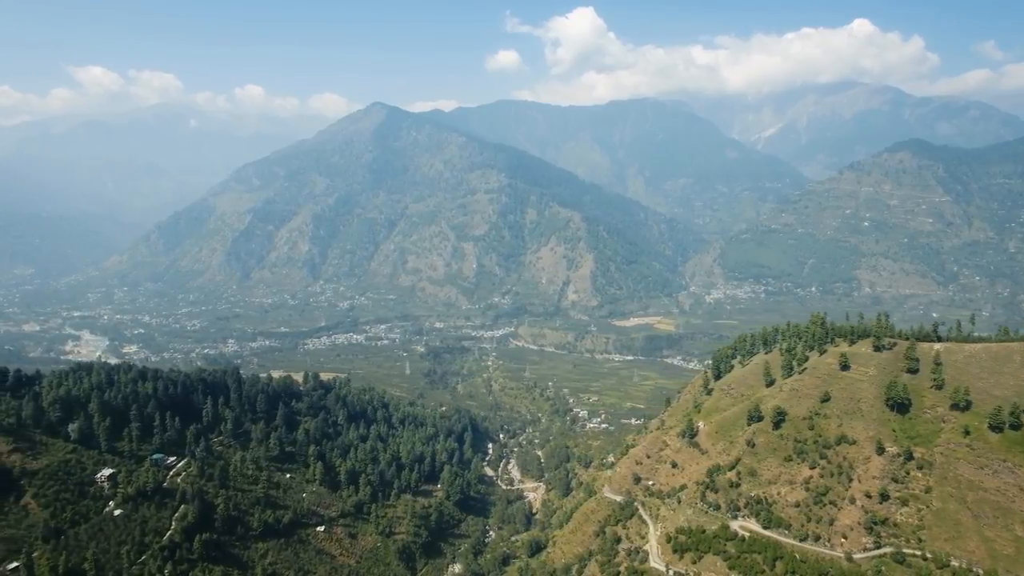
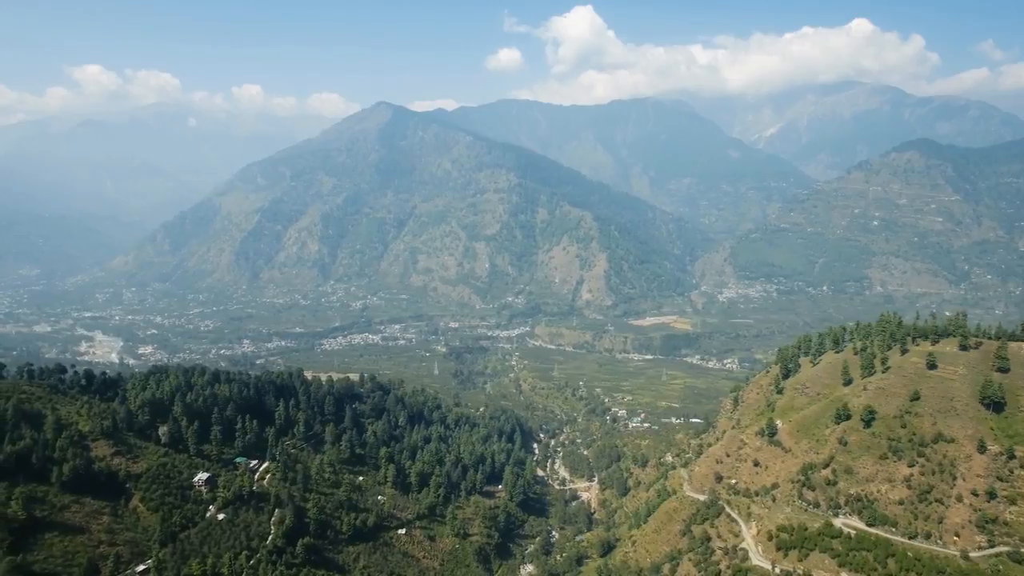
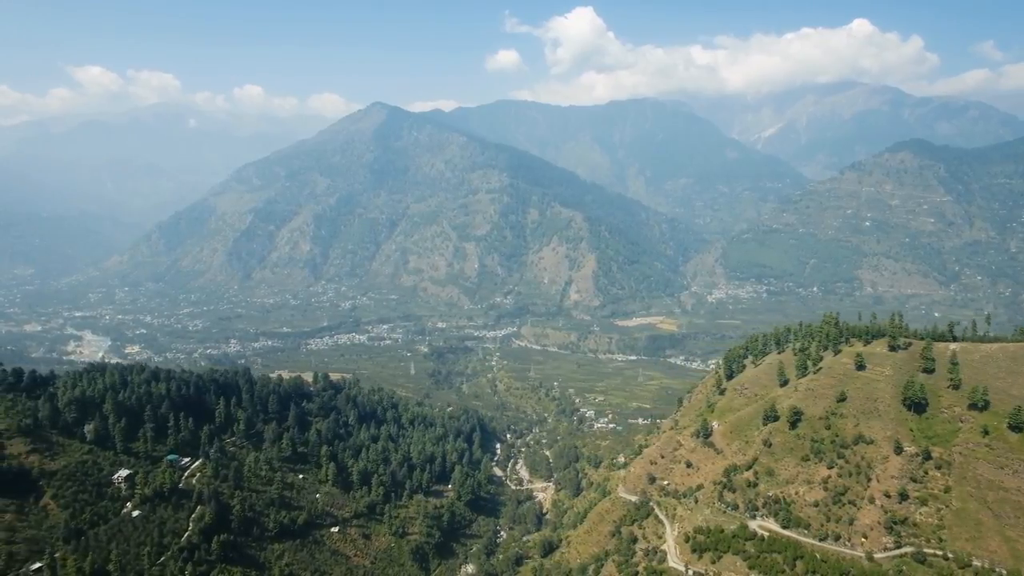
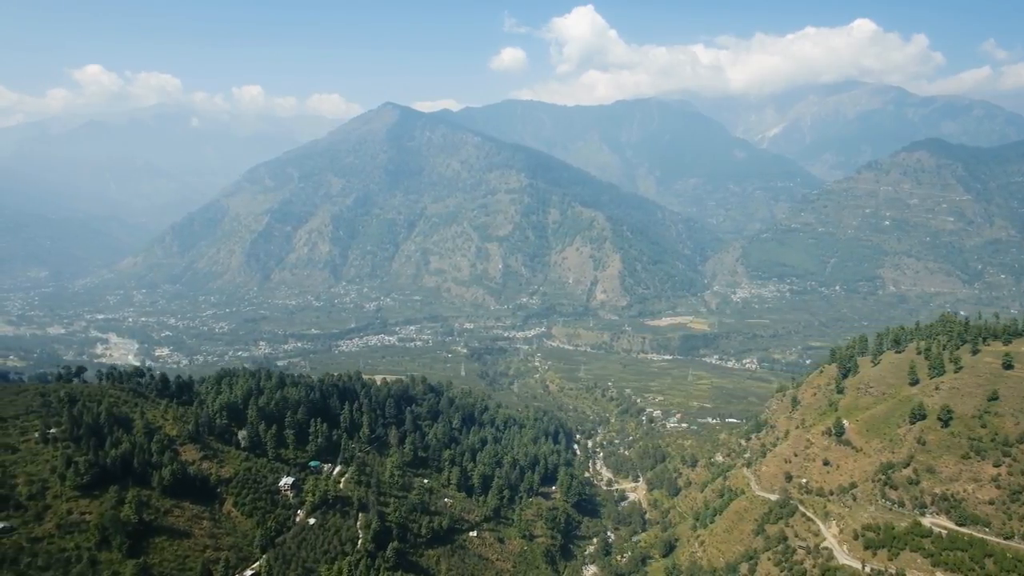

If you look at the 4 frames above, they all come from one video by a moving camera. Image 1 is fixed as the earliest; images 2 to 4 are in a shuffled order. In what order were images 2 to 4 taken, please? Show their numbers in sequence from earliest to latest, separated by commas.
3, 2, 4
